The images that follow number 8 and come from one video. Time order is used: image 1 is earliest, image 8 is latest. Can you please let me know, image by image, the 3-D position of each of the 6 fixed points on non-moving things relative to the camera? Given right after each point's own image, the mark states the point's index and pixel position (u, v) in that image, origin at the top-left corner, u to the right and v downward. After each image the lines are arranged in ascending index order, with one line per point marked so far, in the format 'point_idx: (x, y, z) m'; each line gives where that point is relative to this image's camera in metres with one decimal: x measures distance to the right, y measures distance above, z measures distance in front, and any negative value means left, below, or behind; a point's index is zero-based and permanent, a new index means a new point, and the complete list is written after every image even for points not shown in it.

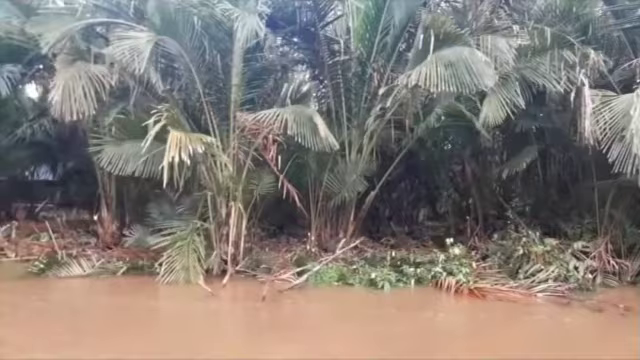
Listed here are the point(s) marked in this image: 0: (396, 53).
0: (+0.9, +1.6, +6.4) m
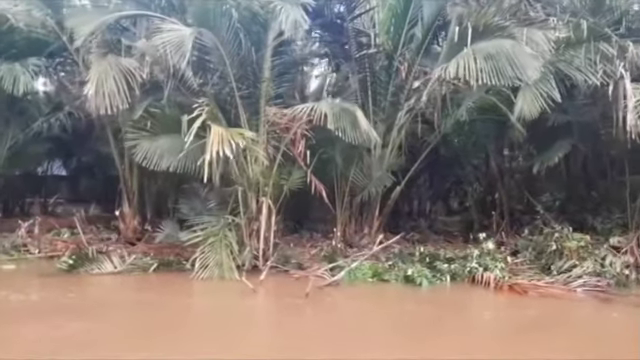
0: (+1.3, +1.6, +6.3) m
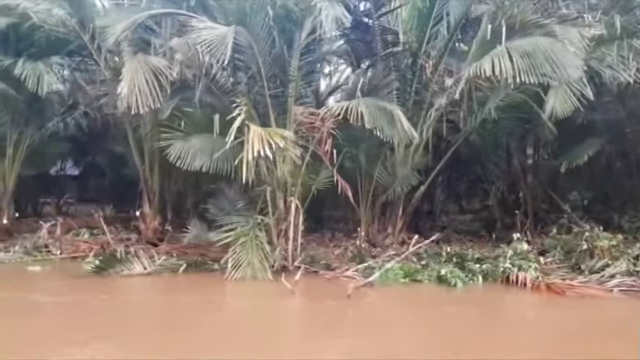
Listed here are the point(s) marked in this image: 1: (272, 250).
0: (+1.6, +1.6, +6.3) m
1: (-0.5, -0.8, +5.6) m
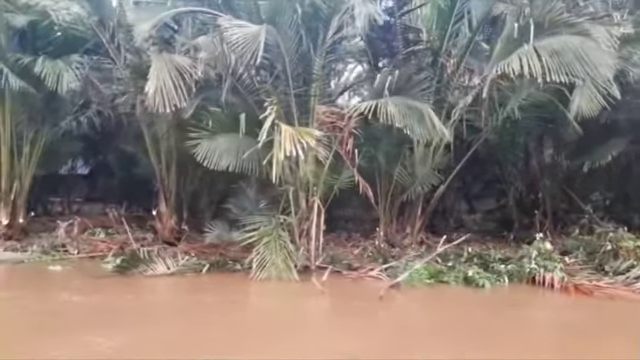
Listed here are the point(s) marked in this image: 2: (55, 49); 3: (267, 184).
0: (+1.9, +1.6, +6.2) m
1: (-0.3, -0.8, +5.6) m
2: (-3.7, +1.8, +6.9) m
3: (-0.6, -0.1, +6.3) m
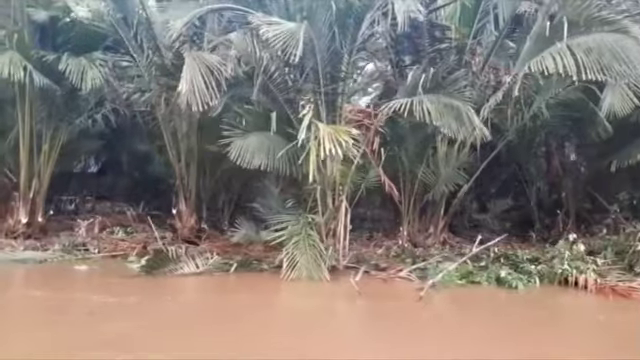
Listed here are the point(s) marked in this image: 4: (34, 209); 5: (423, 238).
0: (+2.2, +1.7, +6.2) m
1: (+0.1, -0.8, +5.5) m
2: (-3.4, +1.8, +6.8) m
3: (-0.3, -0.1, +6.3) m
4: (-4.2, -0.4, +7.3) m
5: (+1.4, -0.8, +7.0) m
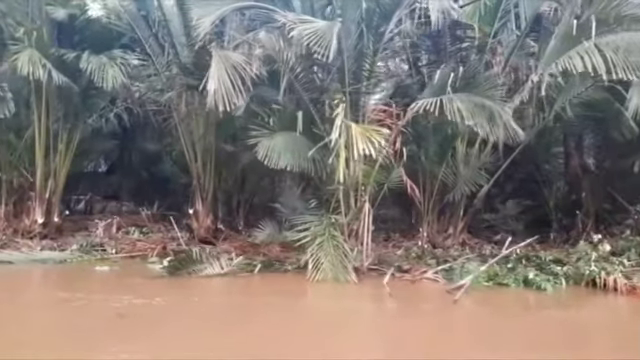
0: (+2.4, +1.6, +6.1) m
1: (+0.3, -0.8, +5.5) m
2: (-3.1, +1.8, +6.8) m
3: (0.0, -0.1, +6.2) m
4: (-3.9, -0.4, +7.3) m
5: (+1.7, -0.8, +6.9) m
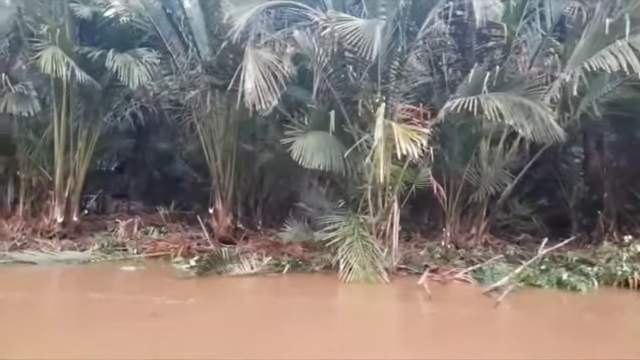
0: (+2.8, +1.6, +6.1) m
1: (+0.6, -0.8, +5.5) m
2: (-2.8, +1.8, +6.7) m
3: (+0.3, -0.1, +6.2) m
4: (-3.6, -0.4, +7.2) m
5: (+2.0, -0.8, +6.9) m
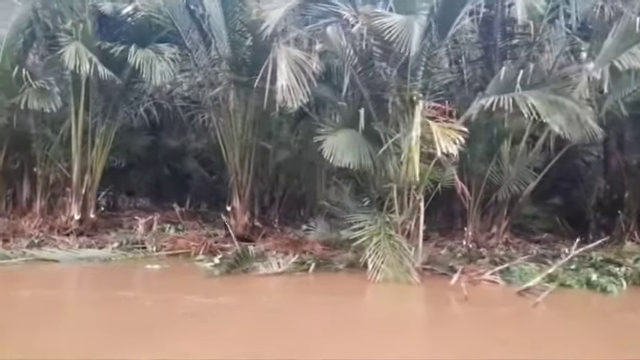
0: (+3.0, +1.7, +6.0) m
1: (+0.9, -0.7, +5.4) m
2: (-2.5, +1.9, +6.7) m
3: (+0.6, 0.0, +6.1) m
4: (-3.3, -0.4, +7.2) m
5: (+2.3, -0.8, +6.8) m
